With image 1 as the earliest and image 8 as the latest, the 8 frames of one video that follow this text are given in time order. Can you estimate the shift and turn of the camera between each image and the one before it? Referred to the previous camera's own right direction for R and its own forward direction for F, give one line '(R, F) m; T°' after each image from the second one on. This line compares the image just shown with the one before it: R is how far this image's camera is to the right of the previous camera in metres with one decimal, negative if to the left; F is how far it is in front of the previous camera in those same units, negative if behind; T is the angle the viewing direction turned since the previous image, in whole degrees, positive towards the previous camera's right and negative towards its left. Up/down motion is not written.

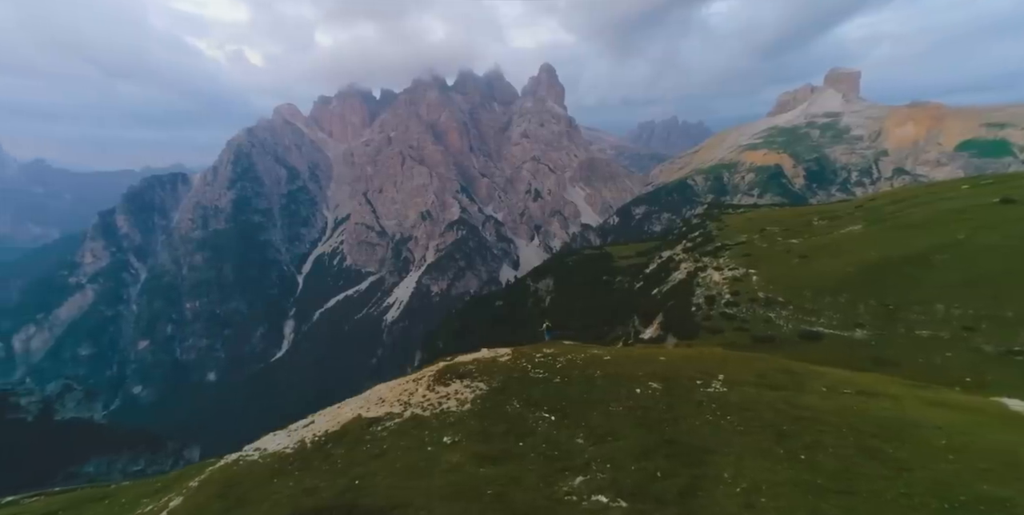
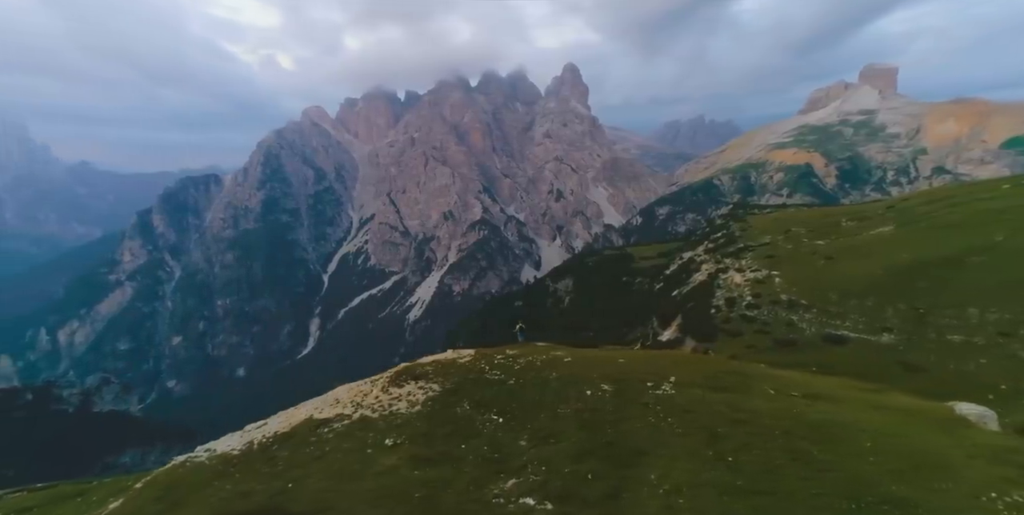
(+2.4, +0.2) m; +1°
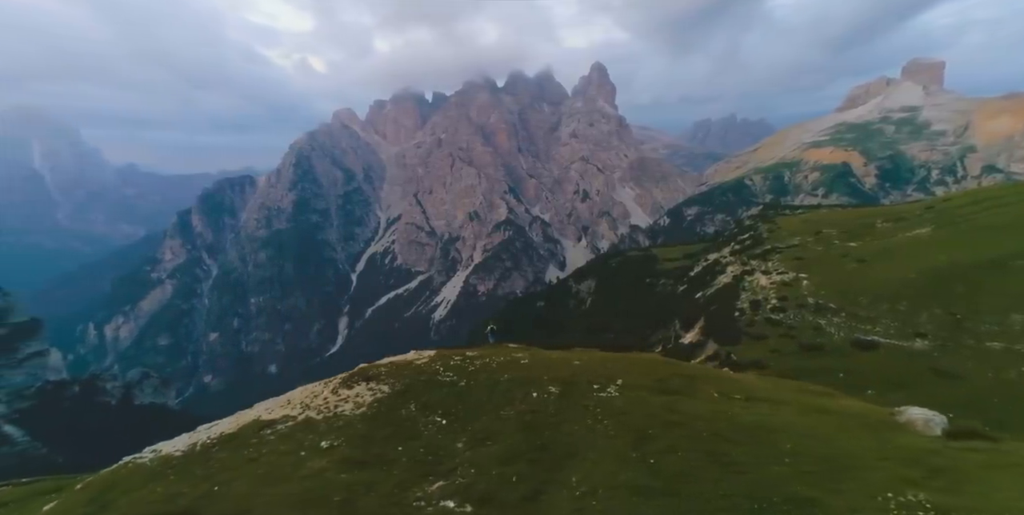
(+2.7, +0.1) m; +1°
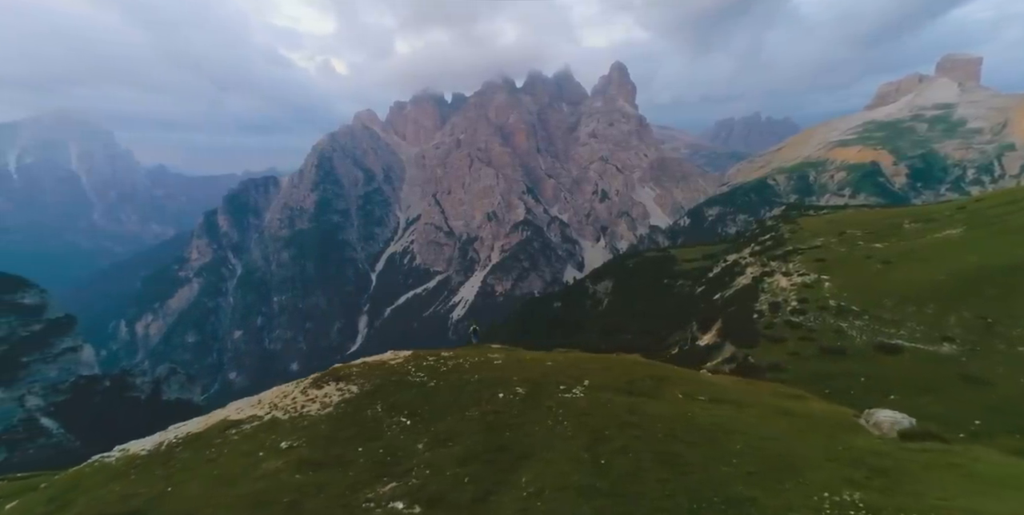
(+1.8, 0.0) m; 0°
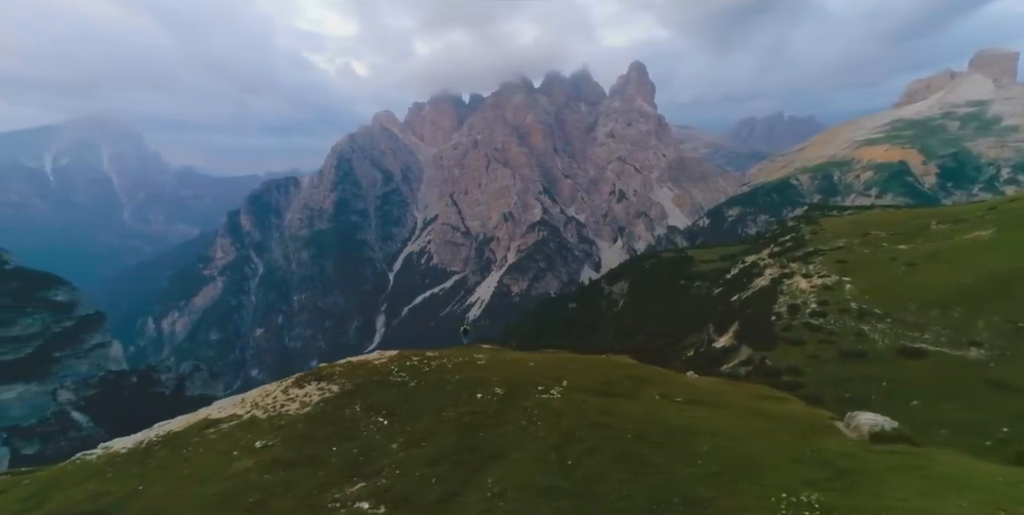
(+1.3, 0.0) m; 0°
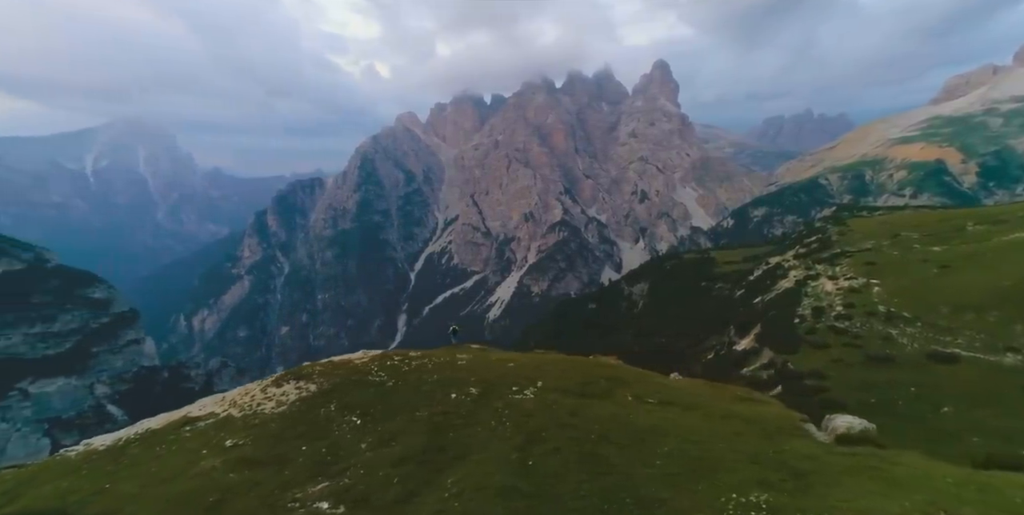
(+1.6, 0.0) m; 0°
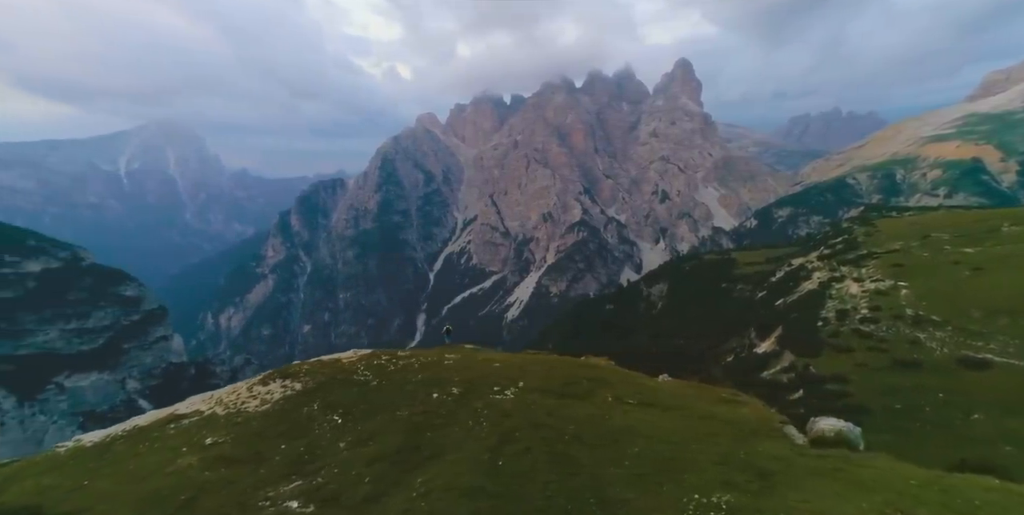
(+1.3, -0.1) m; 0°
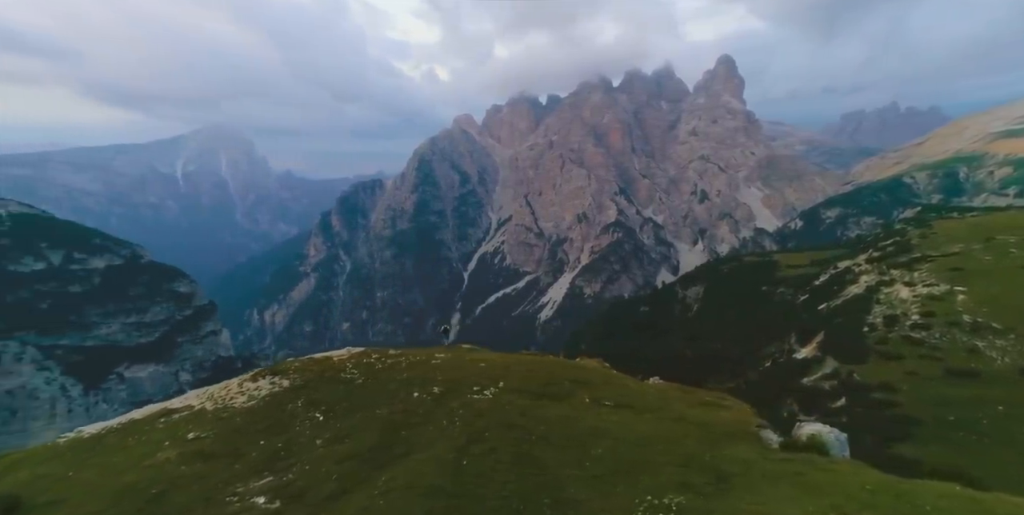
(+1.9, -0.2) m; -1°
